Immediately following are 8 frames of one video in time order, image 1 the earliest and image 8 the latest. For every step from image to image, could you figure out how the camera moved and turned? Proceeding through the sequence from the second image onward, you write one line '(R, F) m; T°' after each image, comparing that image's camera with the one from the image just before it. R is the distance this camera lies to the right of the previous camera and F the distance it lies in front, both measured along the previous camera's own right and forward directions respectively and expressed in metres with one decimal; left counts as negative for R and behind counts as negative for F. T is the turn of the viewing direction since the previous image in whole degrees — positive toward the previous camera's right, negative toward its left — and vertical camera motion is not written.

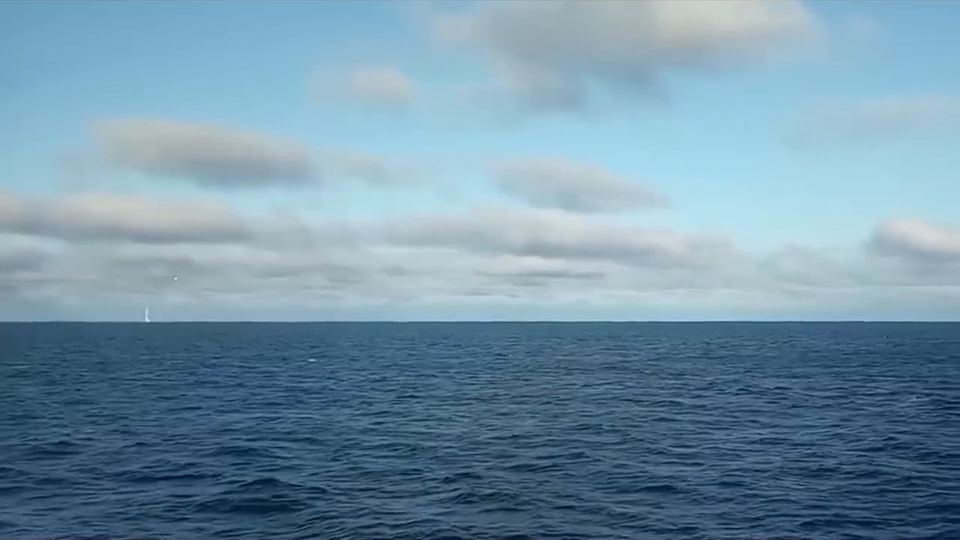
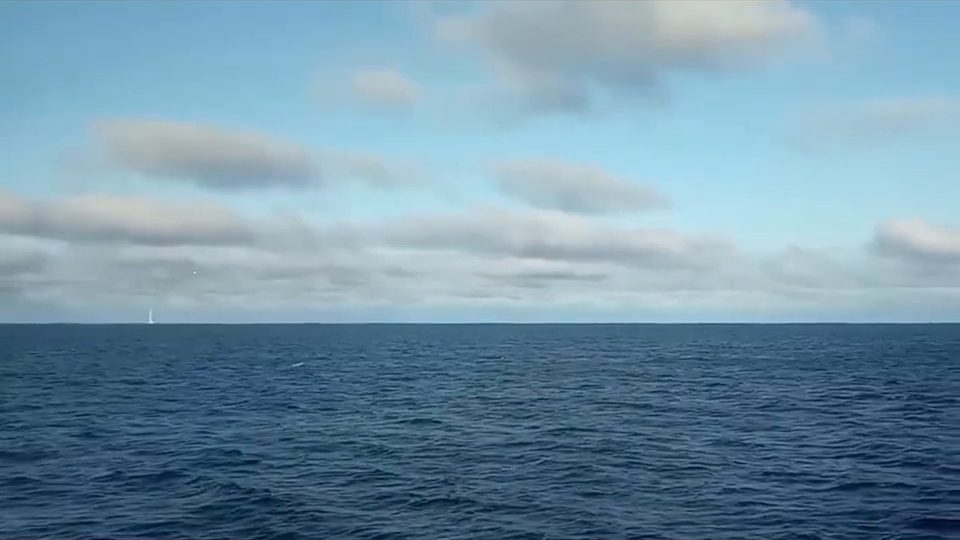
(+2.5, -1.1) m; 0°
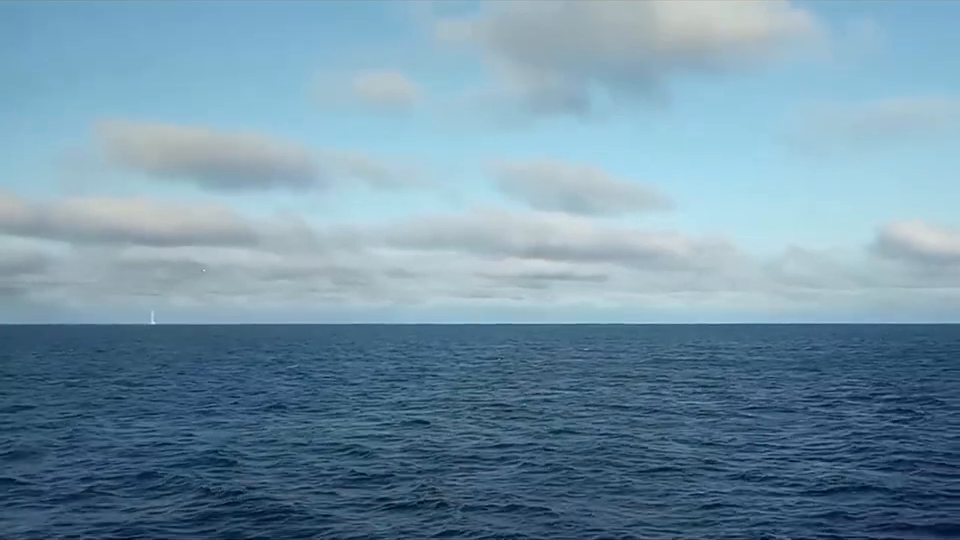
(-5.7, -10.8) m; 0°
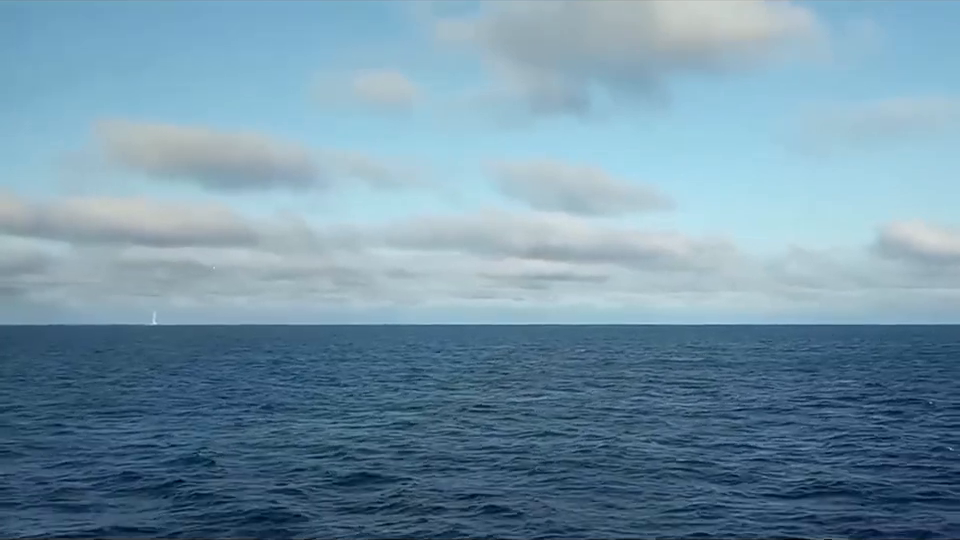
(-6.5, -7.8) m; 0°
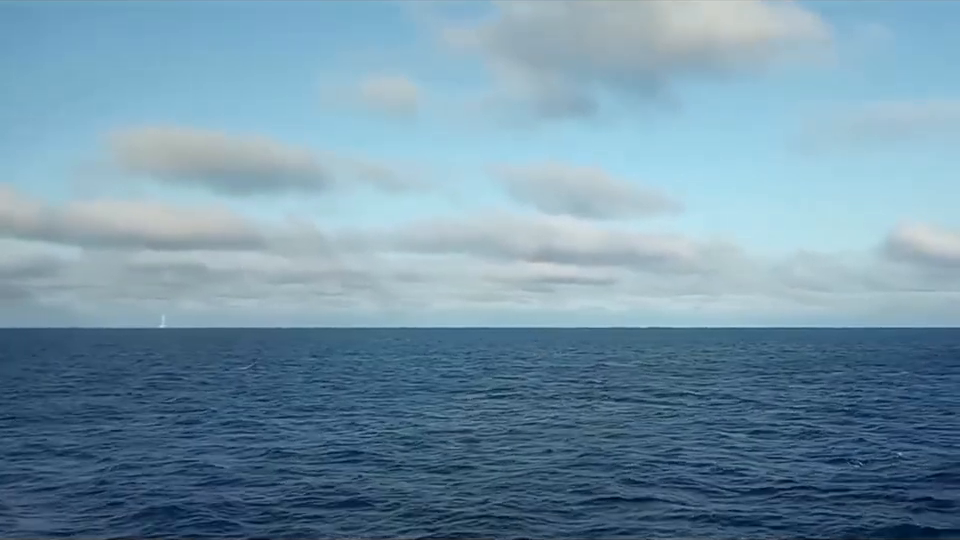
(+3.8, +0.4) m; -1°
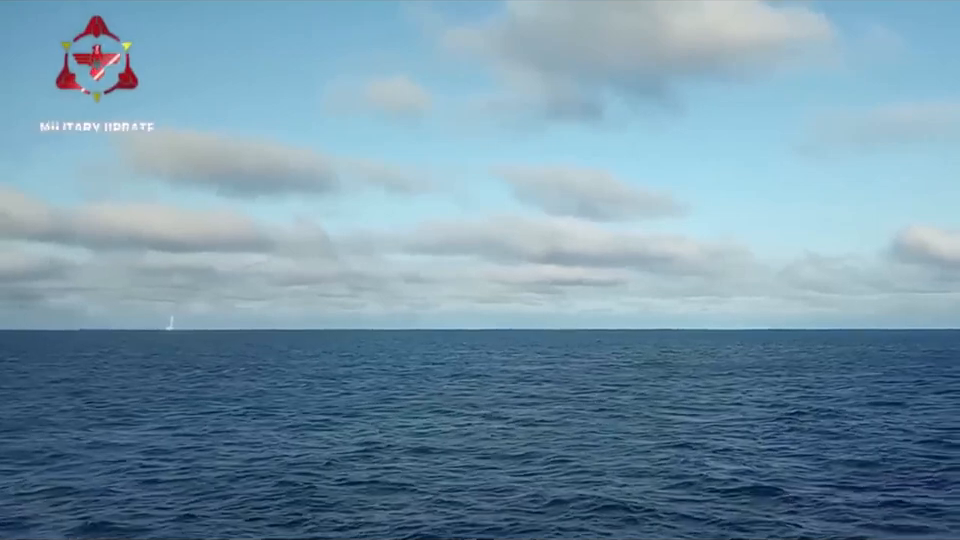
(+2.2, +0.5) m; -1°
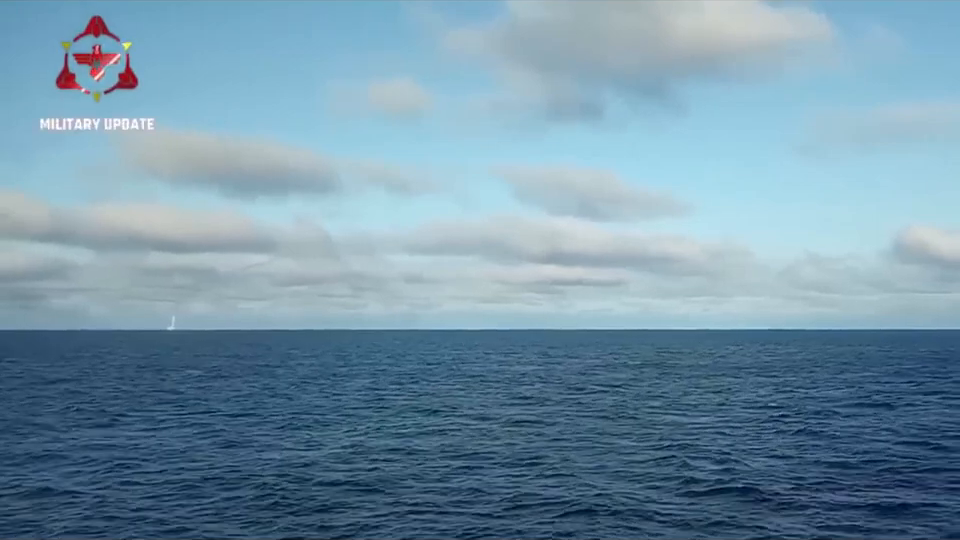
(-5.4, -0.4) m; 0°
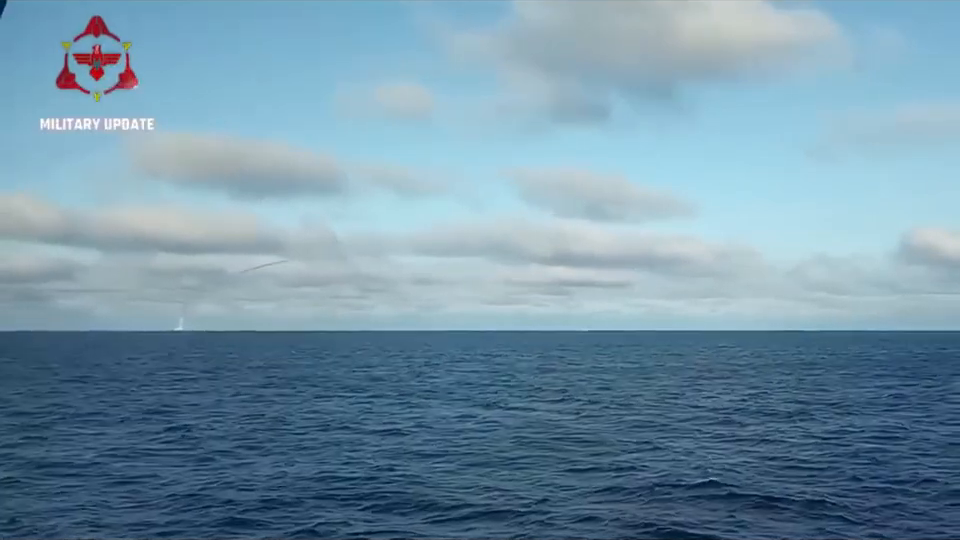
(+2.3, +4.9) m; 0°
